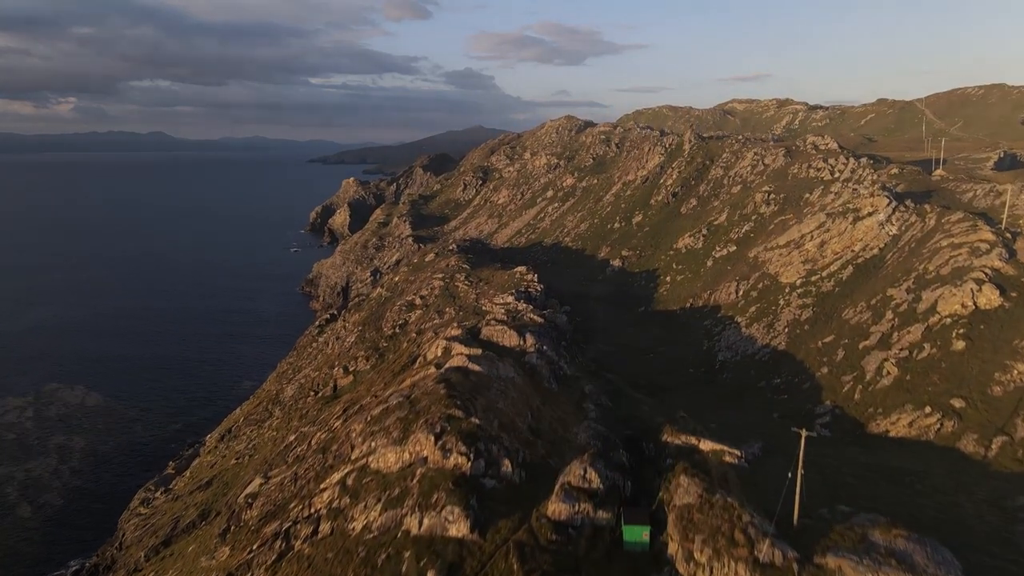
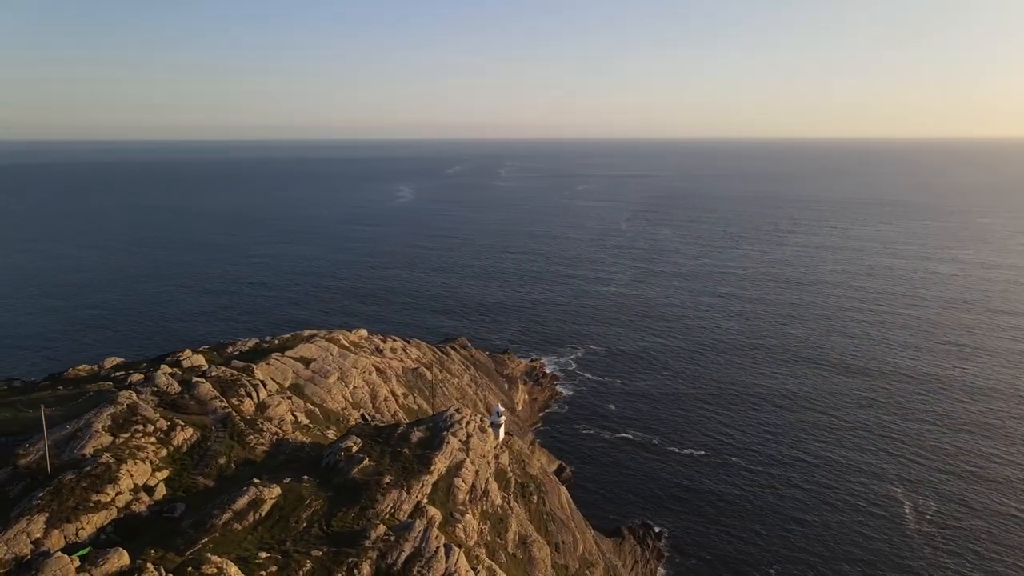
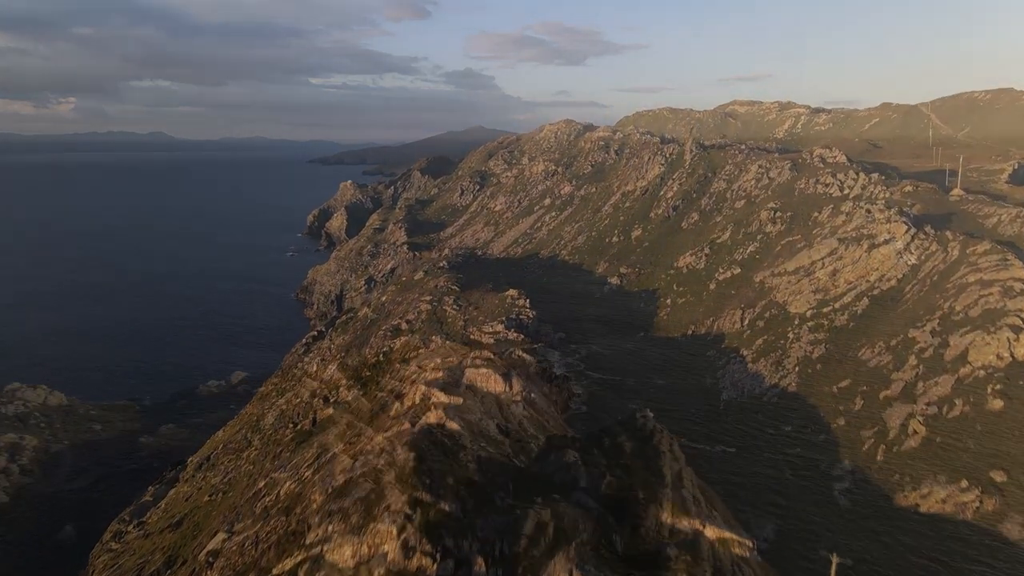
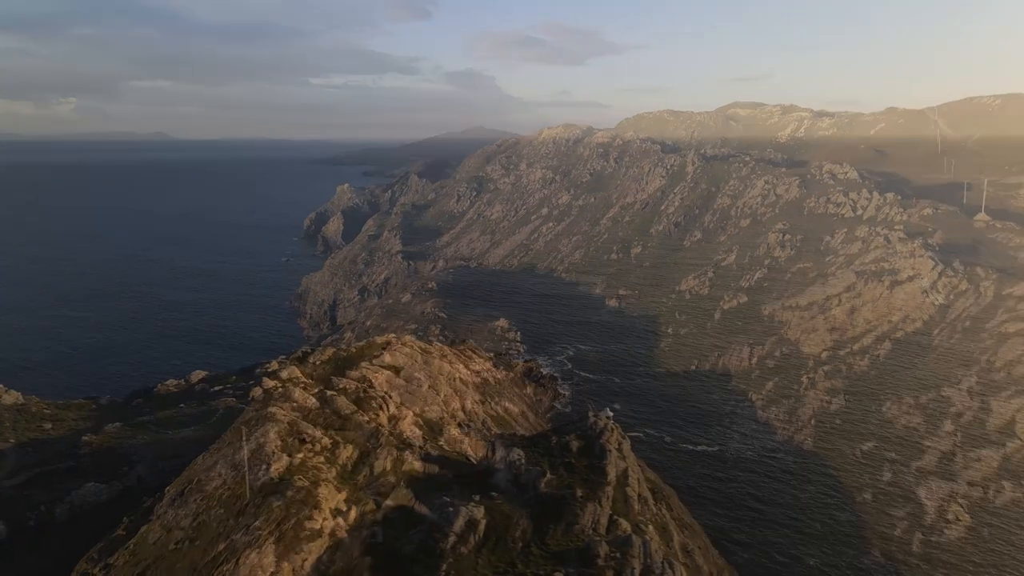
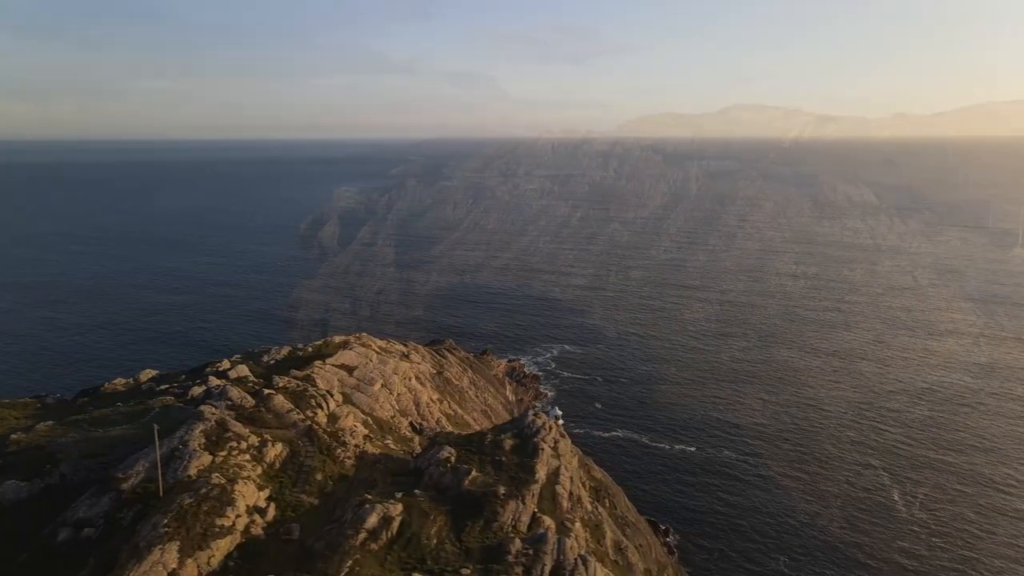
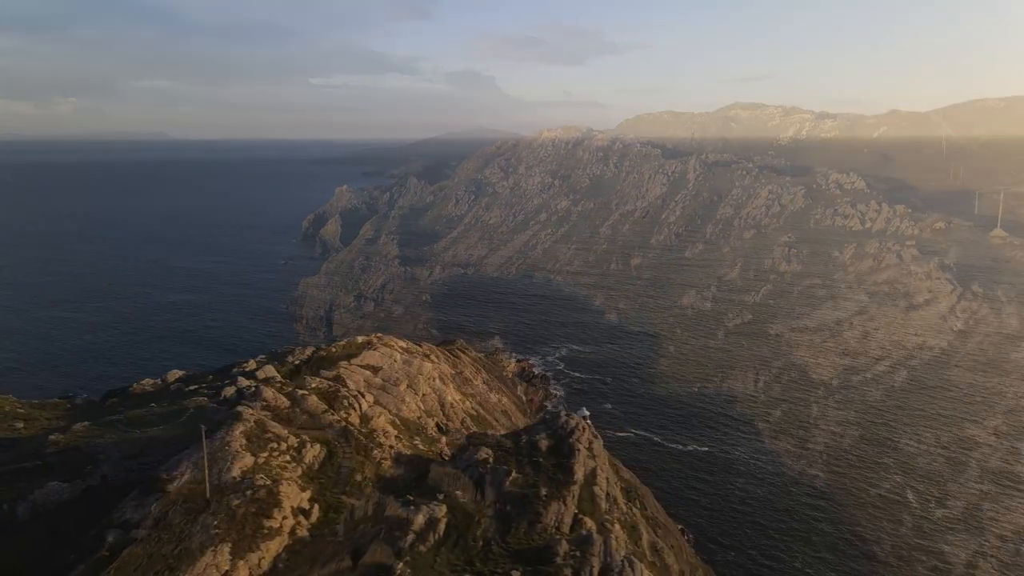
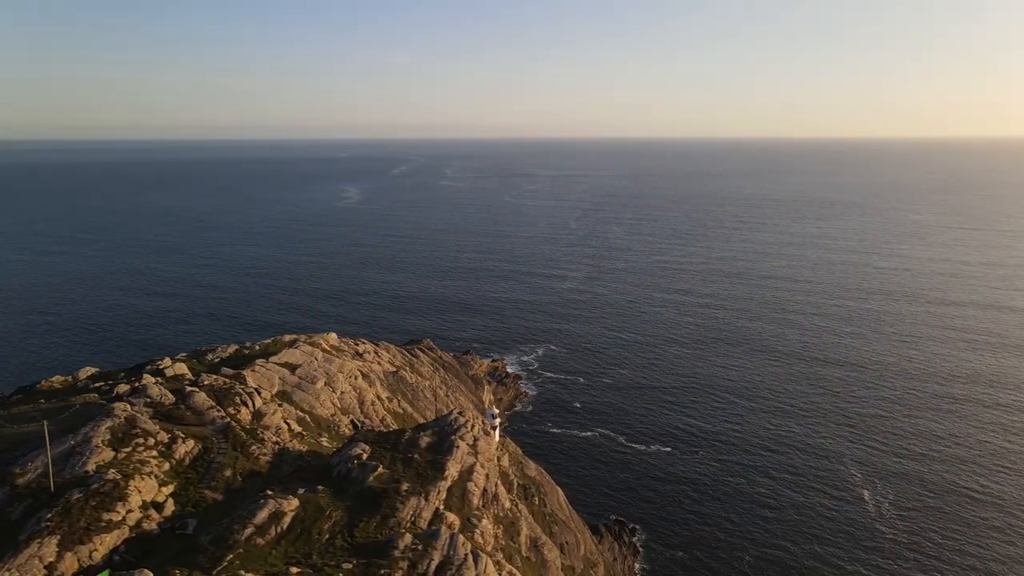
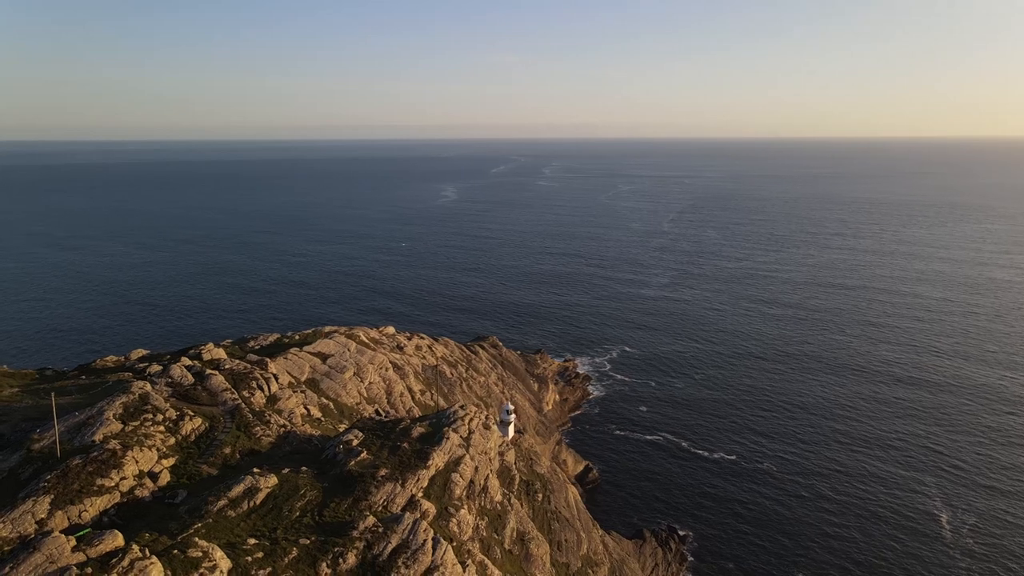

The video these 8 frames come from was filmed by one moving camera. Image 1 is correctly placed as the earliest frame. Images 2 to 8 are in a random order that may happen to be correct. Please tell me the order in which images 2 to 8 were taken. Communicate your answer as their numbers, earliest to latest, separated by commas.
3, 4, 6, 5, 7, 2, 8
